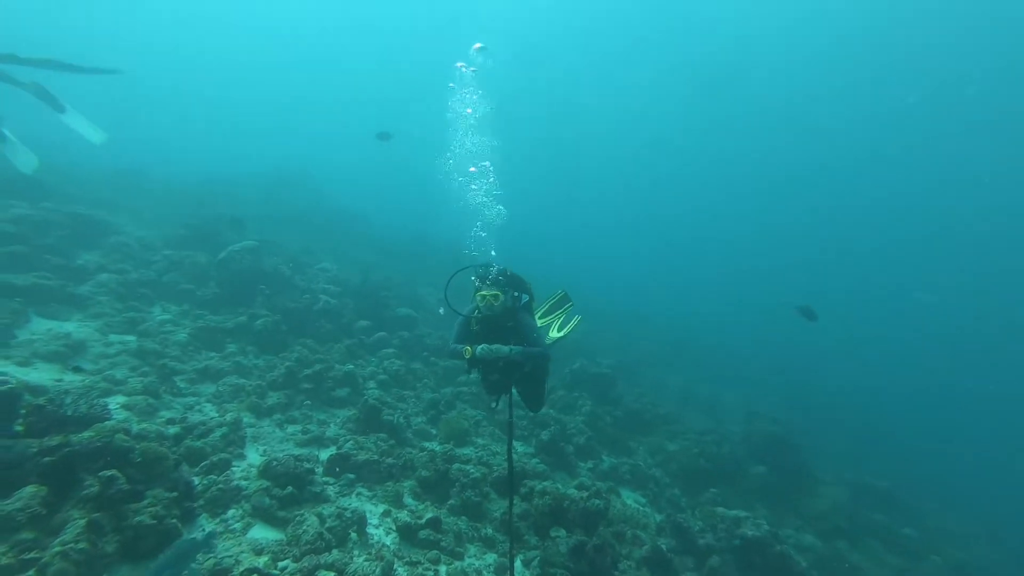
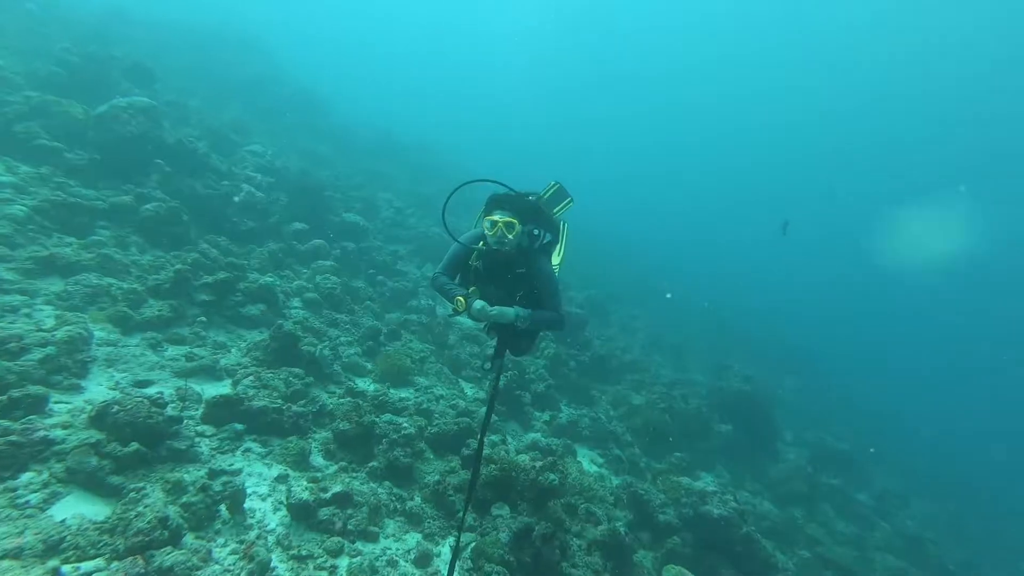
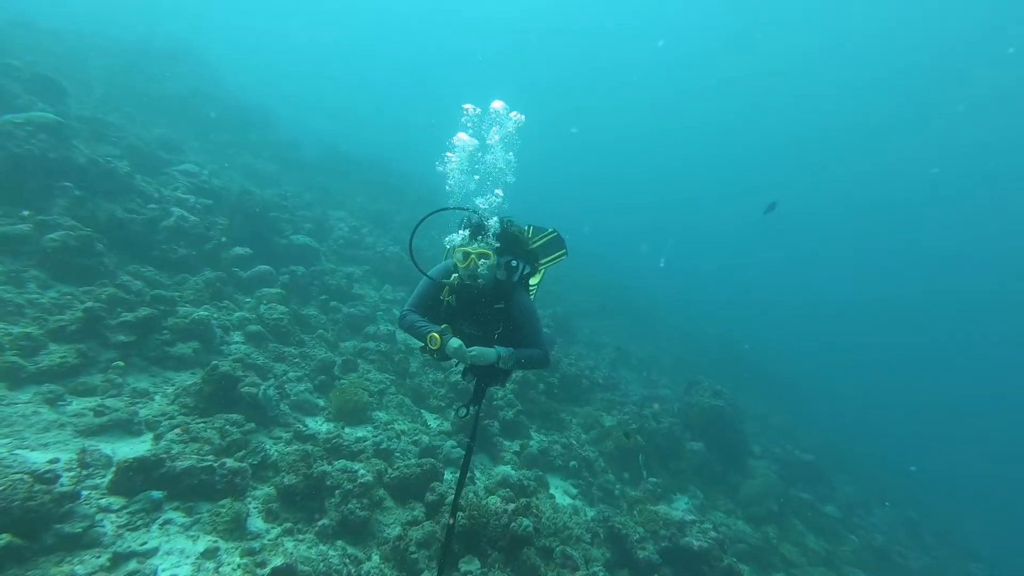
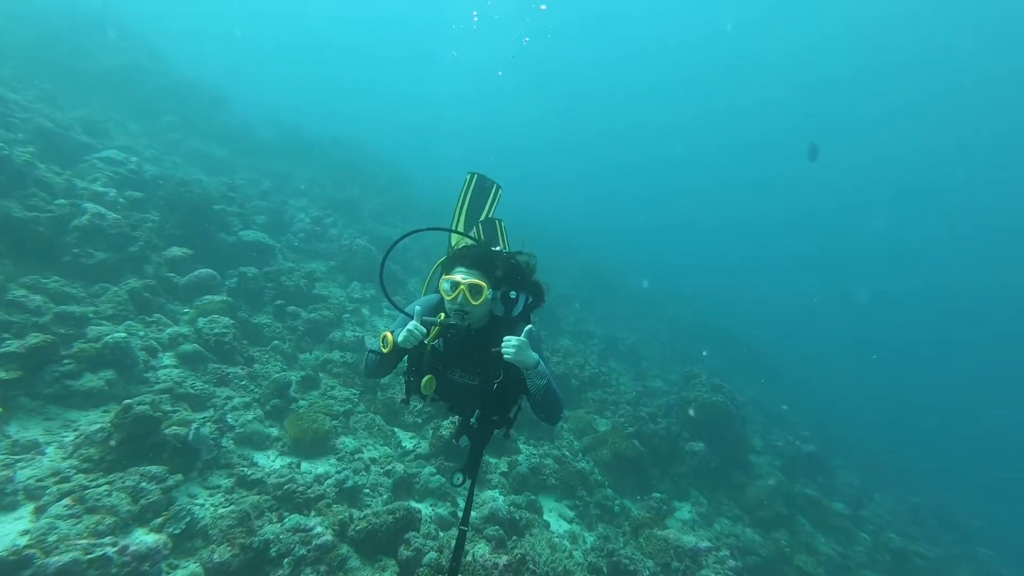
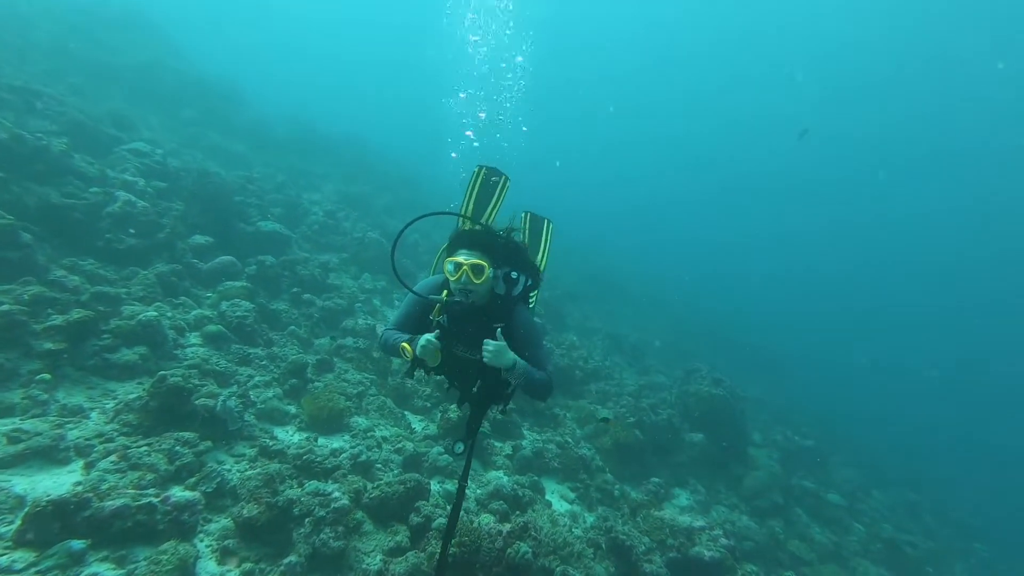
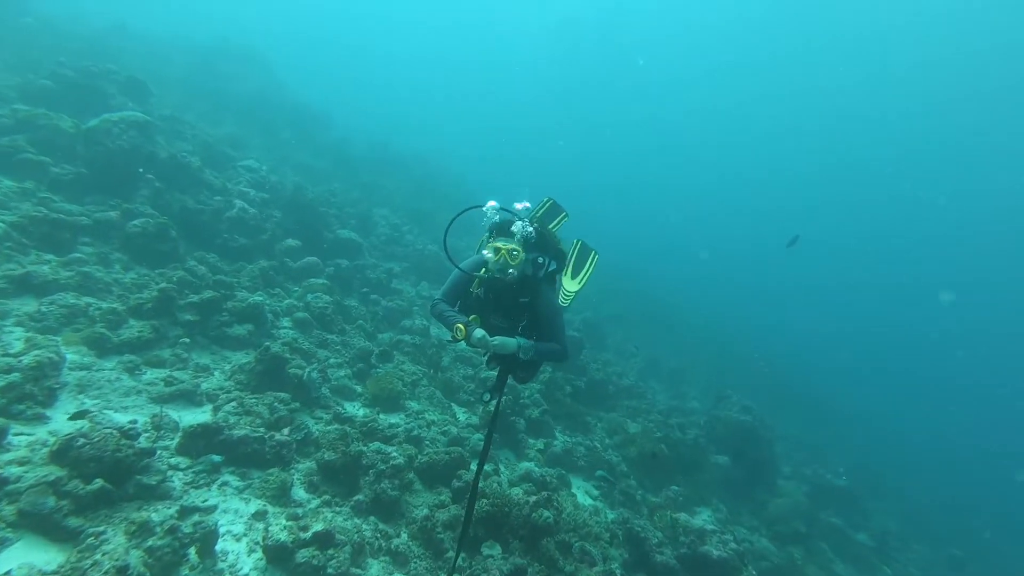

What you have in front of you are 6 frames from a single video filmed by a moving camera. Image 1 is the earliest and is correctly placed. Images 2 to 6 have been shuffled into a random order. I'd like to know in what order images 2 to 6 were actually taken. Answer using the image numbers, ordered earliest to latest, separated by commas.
2, 6, 3, 5, 4
